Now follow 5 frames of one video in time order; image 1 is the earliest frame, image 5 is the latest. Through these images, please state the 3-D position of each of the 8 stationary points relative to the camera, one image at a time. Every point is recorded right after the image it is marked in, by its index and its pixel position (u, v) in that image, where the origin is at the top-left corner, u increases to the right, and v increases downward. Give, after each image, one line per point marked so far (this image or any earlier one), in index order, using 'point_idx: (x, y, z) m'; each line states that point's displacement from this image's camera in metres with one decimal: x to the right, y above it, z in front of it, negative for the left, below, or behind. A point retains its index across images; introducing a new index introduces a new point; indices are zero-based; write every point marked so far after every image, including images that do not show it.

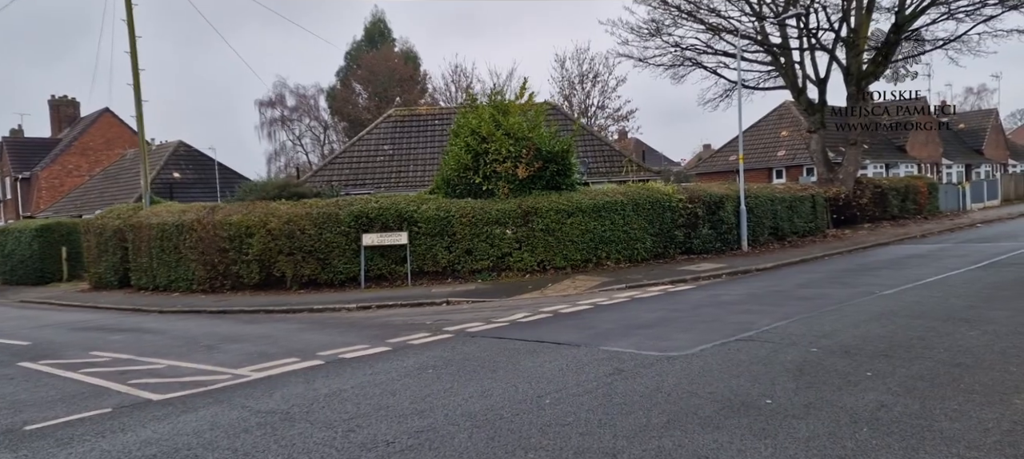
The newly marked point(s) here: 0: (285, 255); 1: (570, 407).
0: (-4.8, -0.5, +16.1) m
1: (+0.4, -1.3, +5.7) m
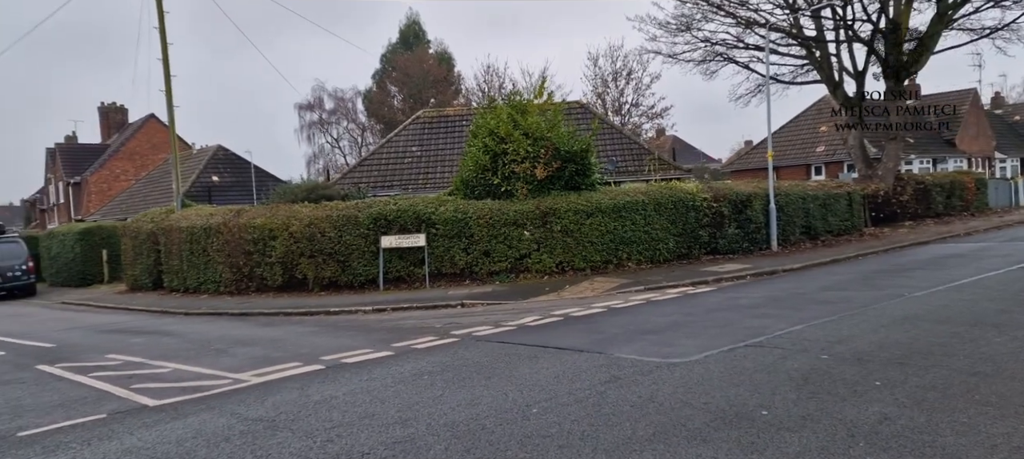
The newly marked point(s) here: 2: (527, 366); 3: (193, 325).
0: (-4.4, -0.6, +16.1) m
1: (+0.3, -1.4, +5.5) m
2: (+0.2, -1.3, +7.5) m
3: (-5.4, -1.6, +12.9) m
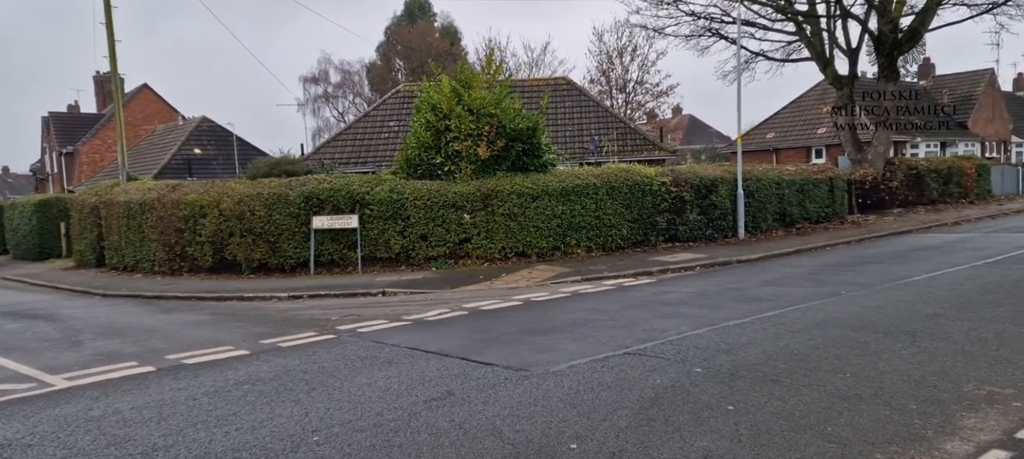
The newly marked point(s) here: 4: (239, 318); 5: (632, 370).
0: (-5.6, -0.2, +15.4) m
1: (-1.1, -1.3, +4.7) m
2: (-1.2, -1.3, +6.7) m
3: (-6.7, -1.3, +12.2) m
4: (-3.8, -1.2, +10.5) m
5: (+1.0, -1.2, +6.4) m
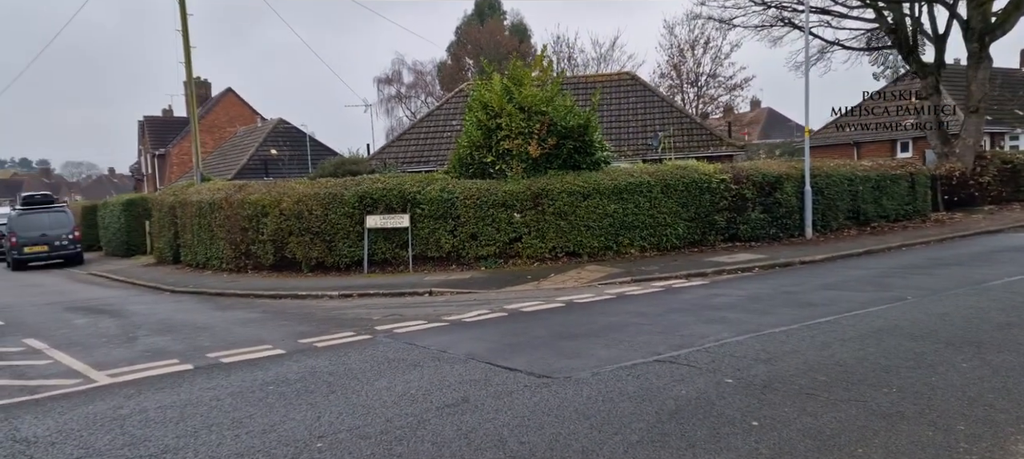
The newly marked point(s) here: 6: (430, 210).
0: (-4.5, -0.1, +15.8) m
1: (-1.1, -1.4, +4.7) m
2: (-1.0, -1.3, +6.6) m
3: (-6.0, -1.3, +12.7) m
4: (-3.2, -1.2, +10.7) m
5: (+1.2, -1.2, +6.2) m
6: (-1.6, +0.4, +14.9) m
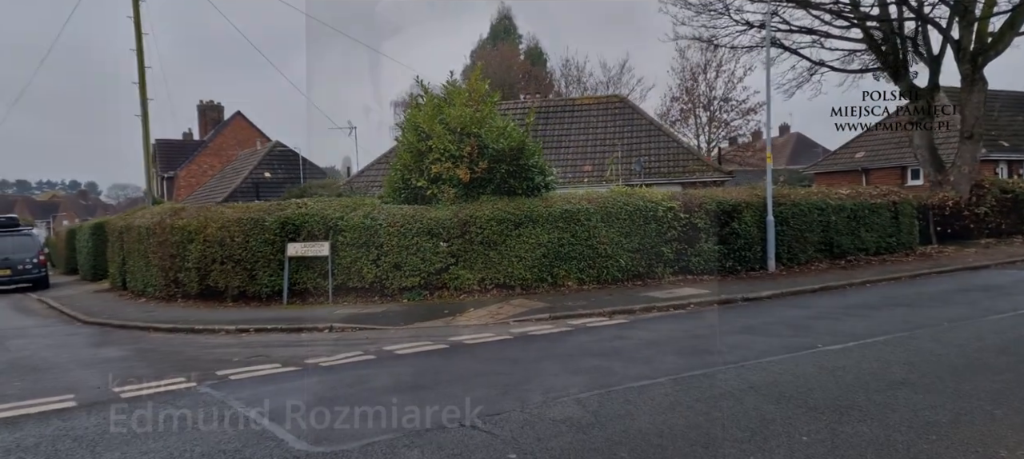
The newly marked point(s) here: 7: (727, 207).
0: (-5.8, -0.7, +15.0) m
1: (-2.9, -1.6, +3.8) m
2: (-2.7, -1.6, +5.8) m
3: (-7.4, -1.7, +12.0) m
4: (-4.7, -1.6, +9.9) m
5: (-0.5, -1.5, +5.2) m
6: (-3.0, -0.2, +14.1) m
7: (+4.5, +0.4, +15.9) m
